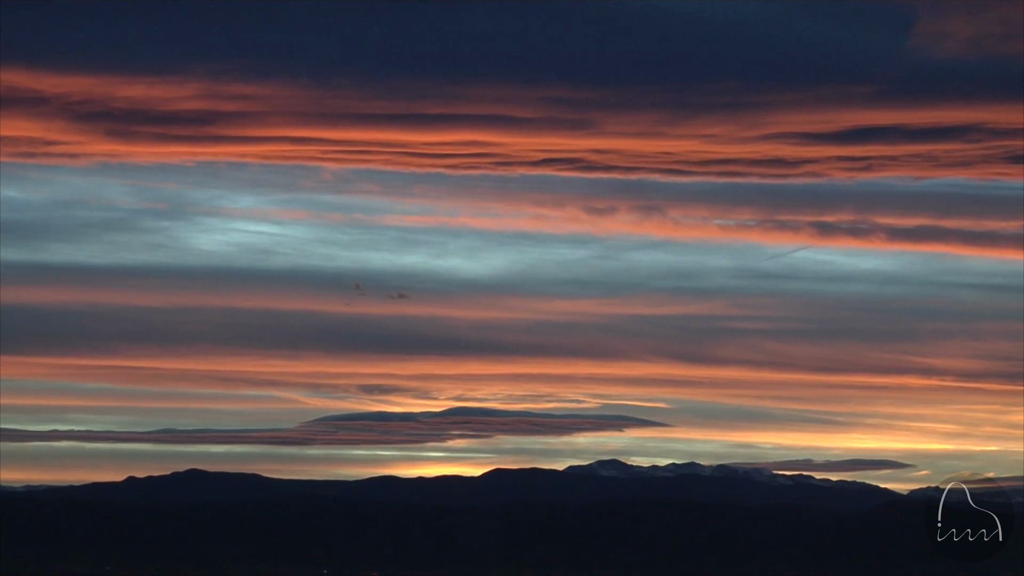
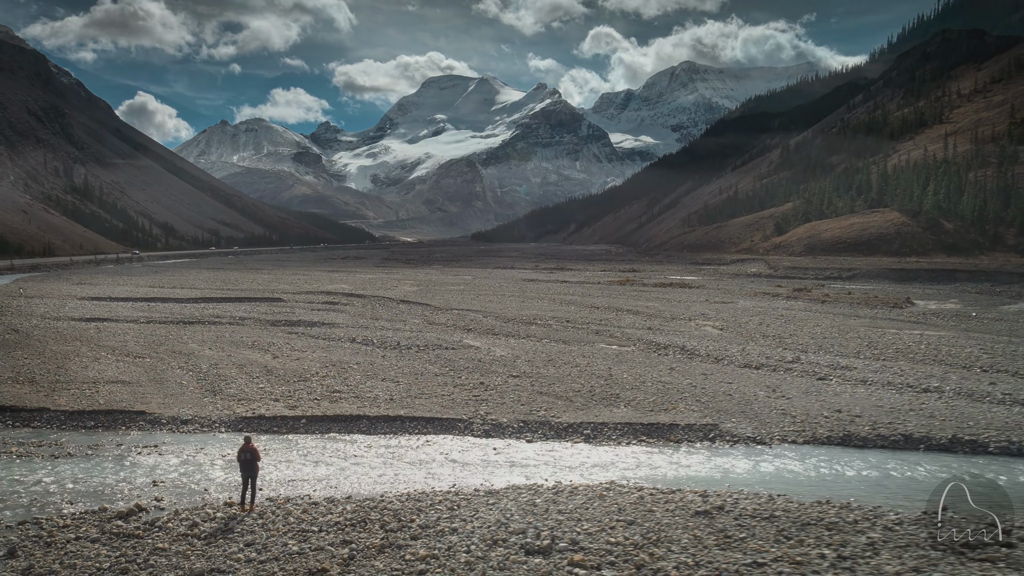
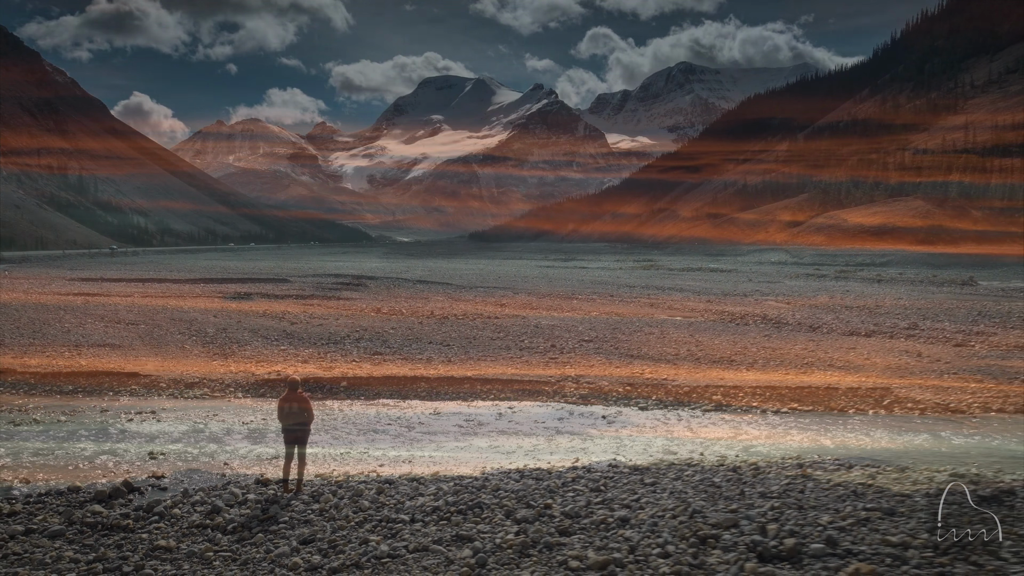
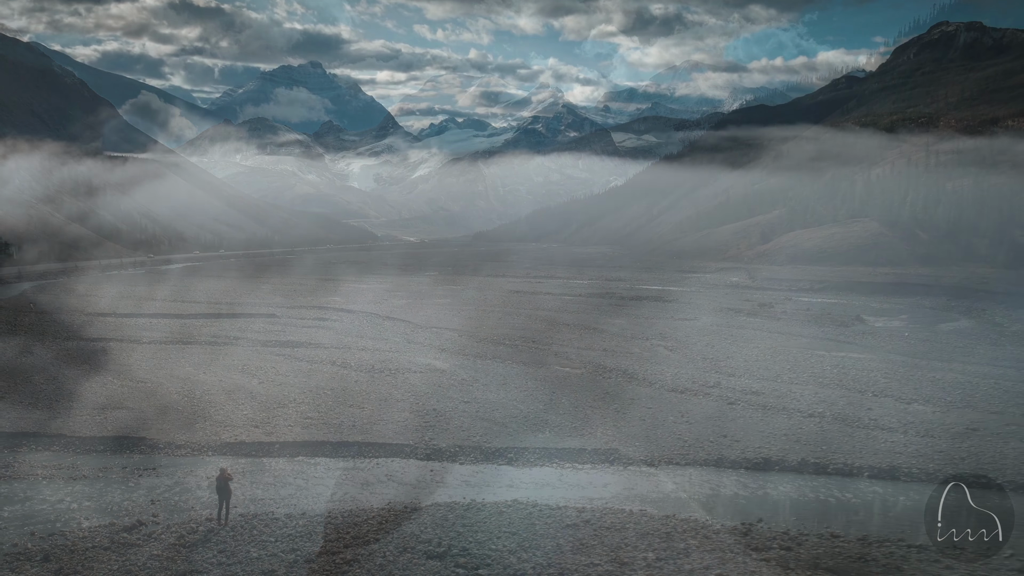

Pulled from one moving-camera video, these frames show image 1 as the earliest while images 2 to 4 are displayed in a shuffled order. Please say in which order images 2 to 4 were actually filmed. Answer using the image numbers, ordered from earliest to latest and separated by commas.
3, 2, 4
